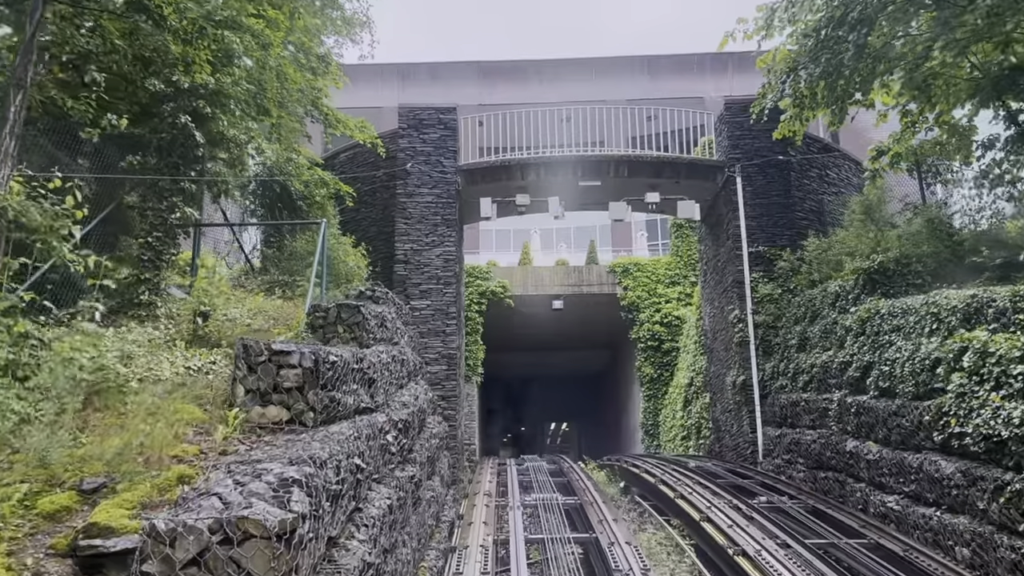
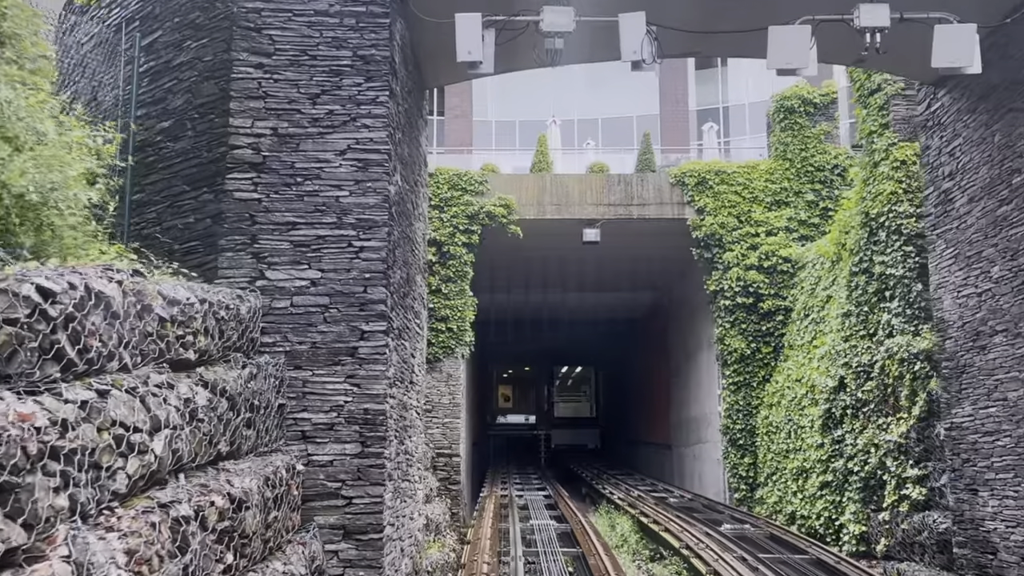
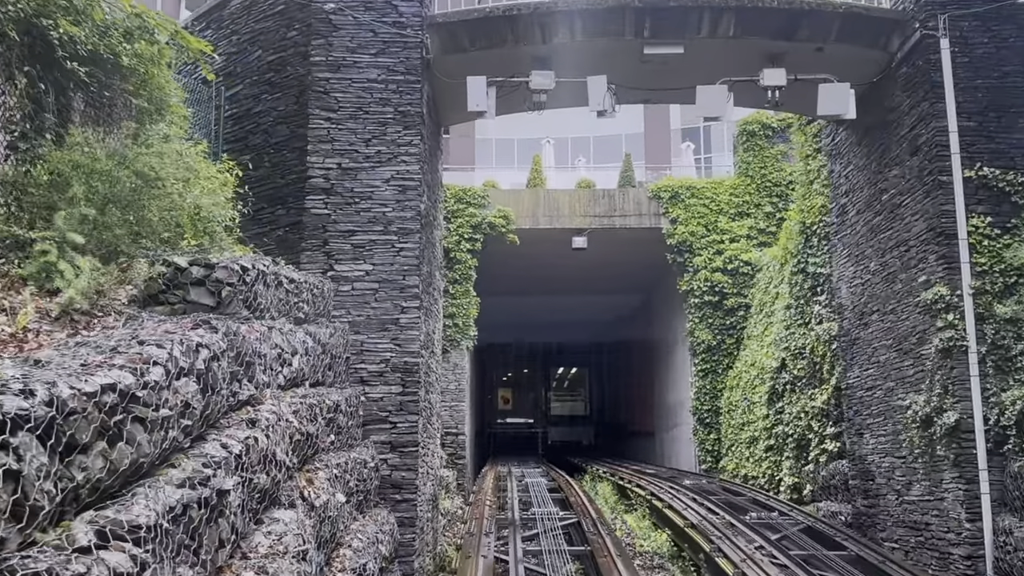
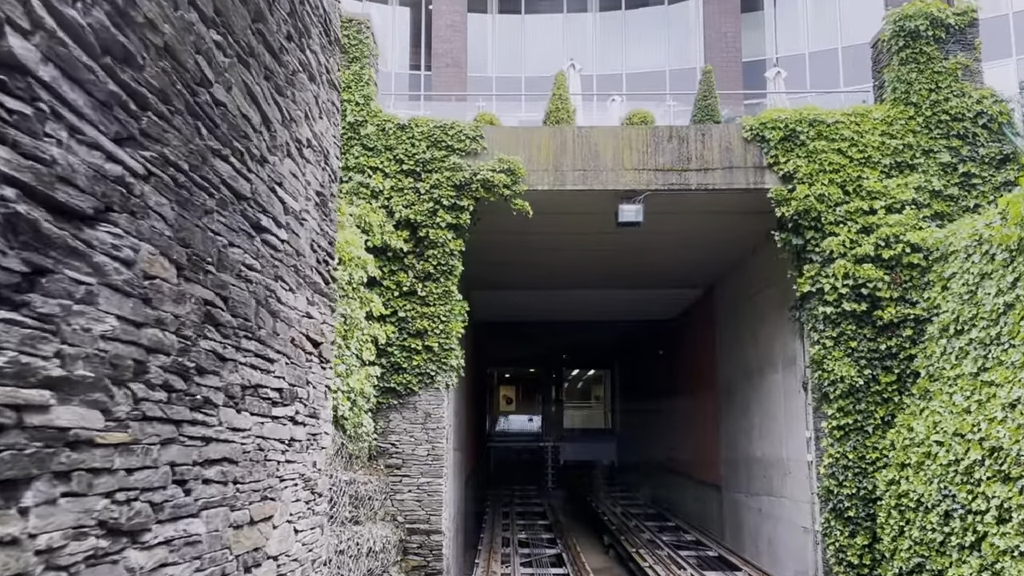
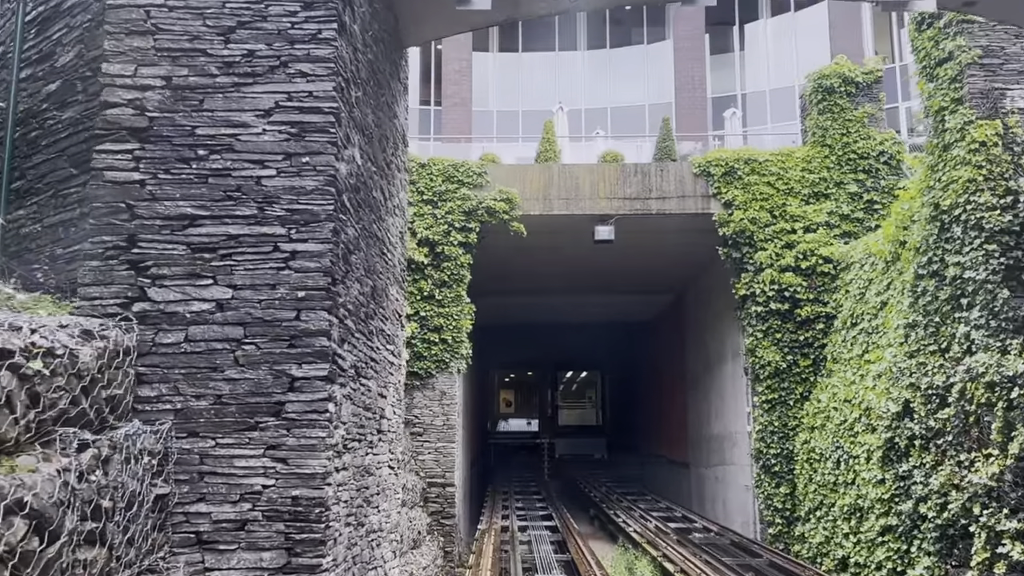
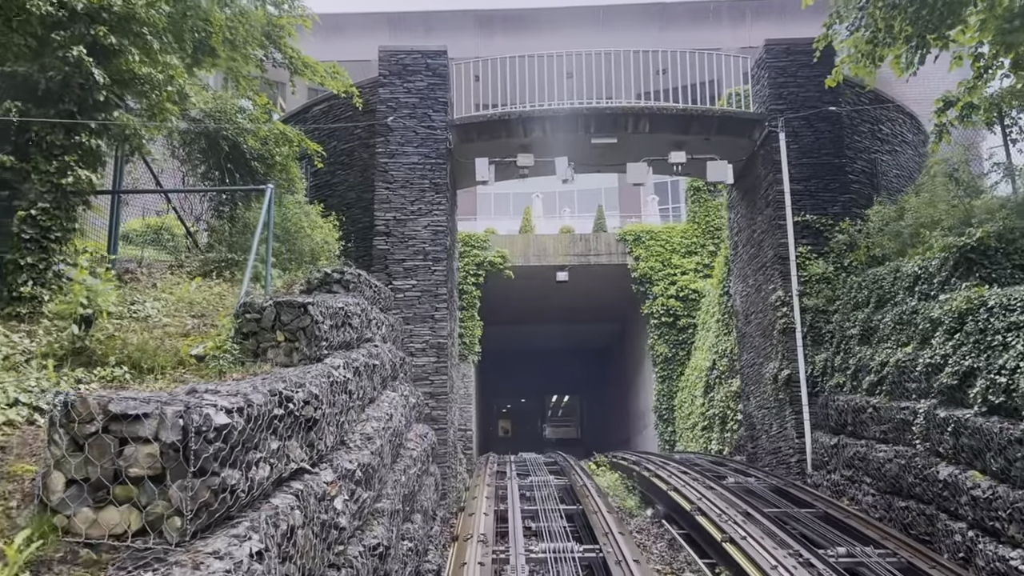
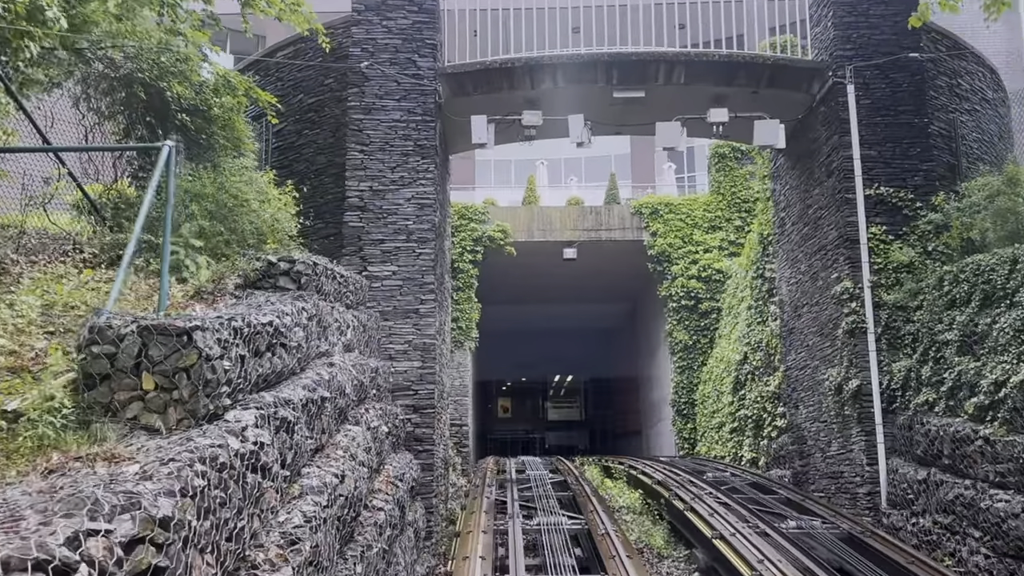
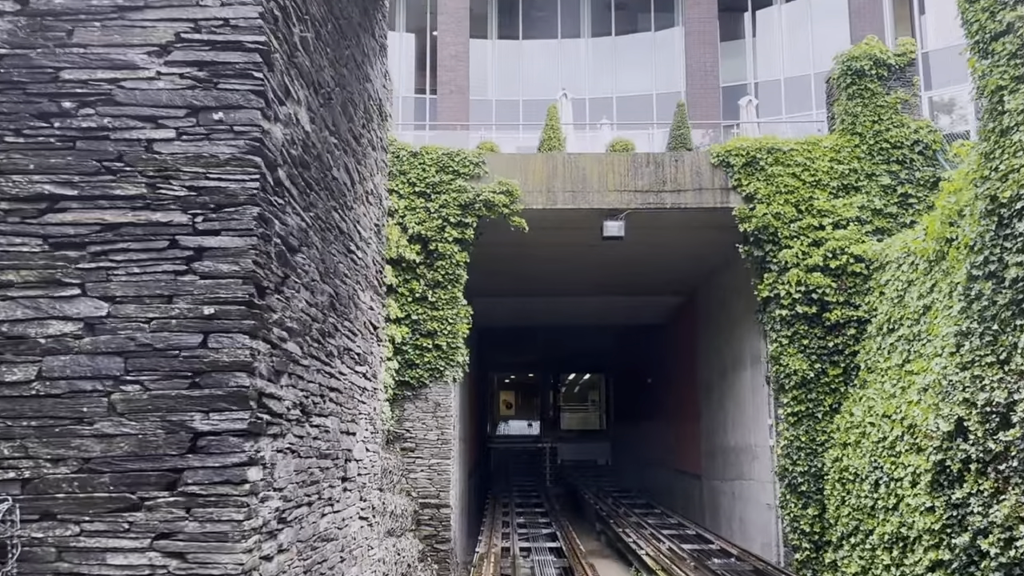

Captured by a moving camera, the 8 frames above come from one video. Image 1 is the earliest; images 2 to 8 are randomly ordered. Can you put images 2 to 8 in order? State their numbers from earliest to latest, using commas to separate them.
6, 7, 3, 2, 5, 8, 4
